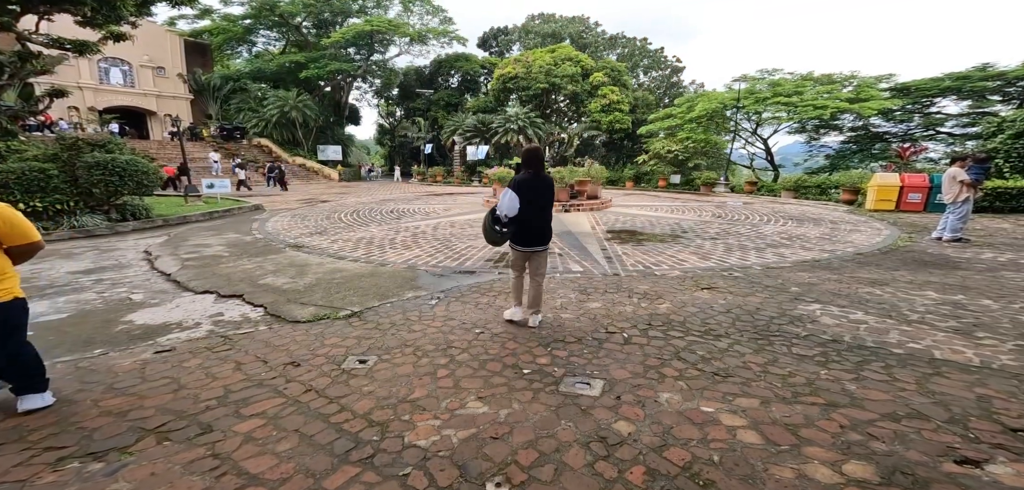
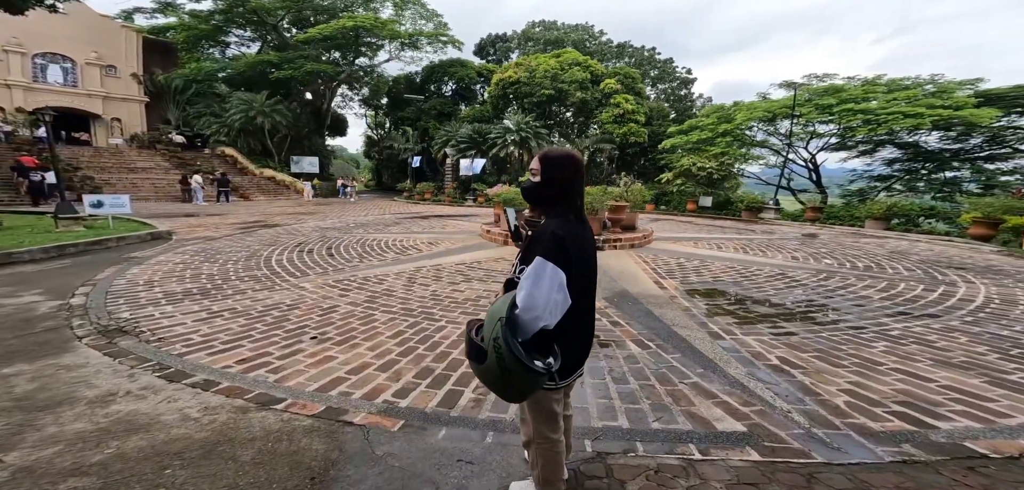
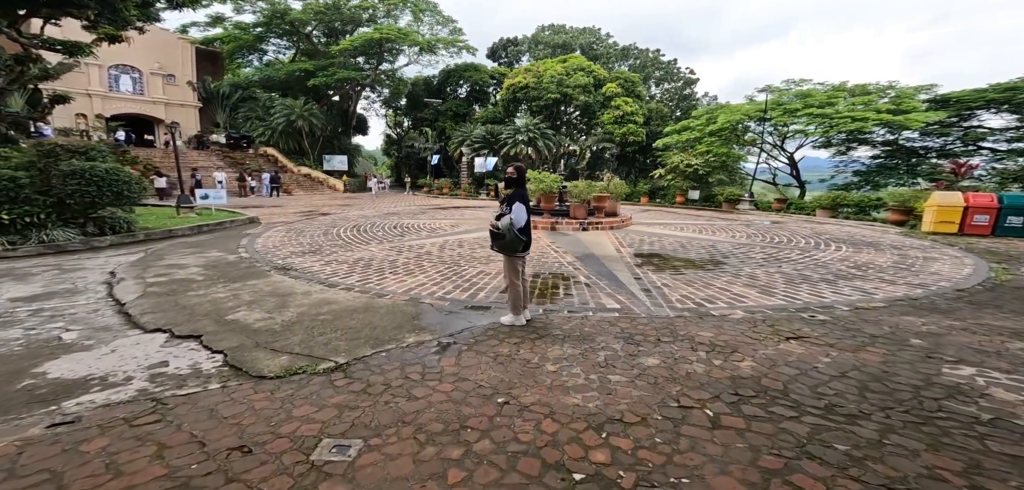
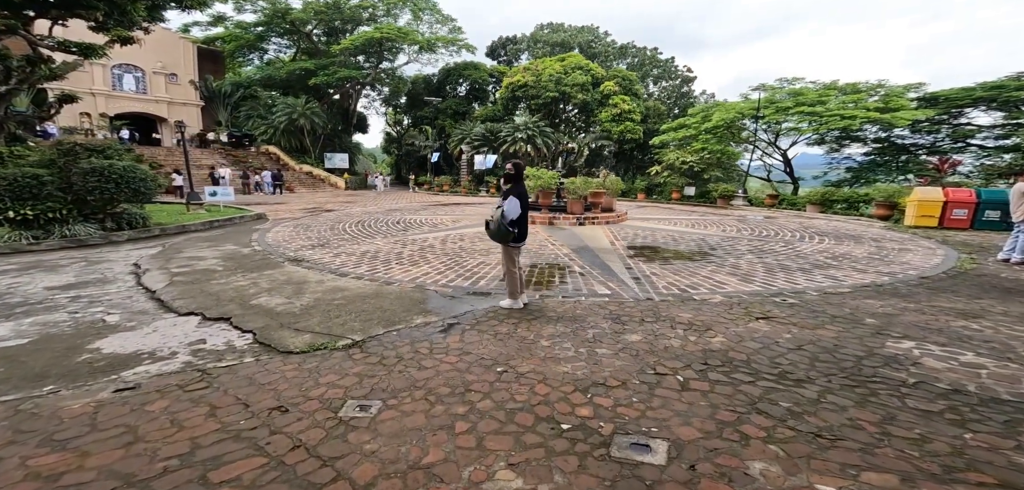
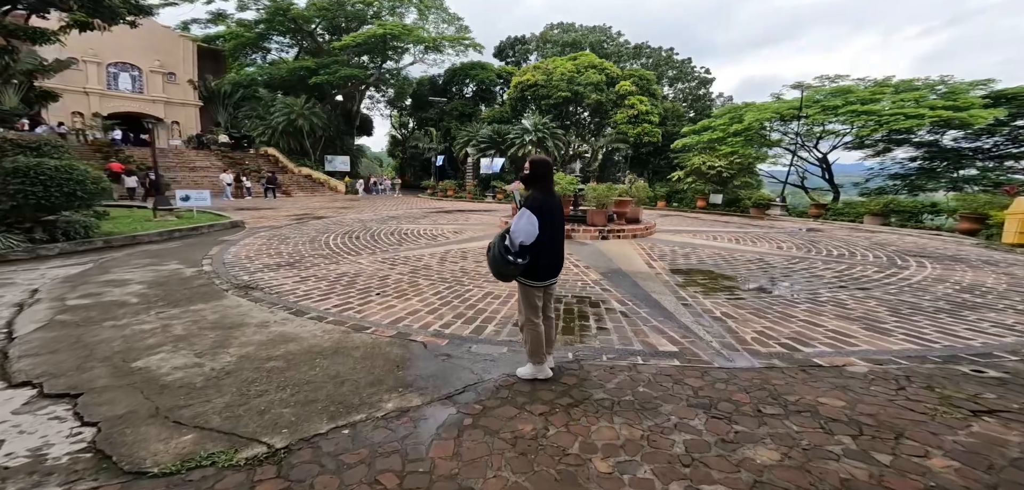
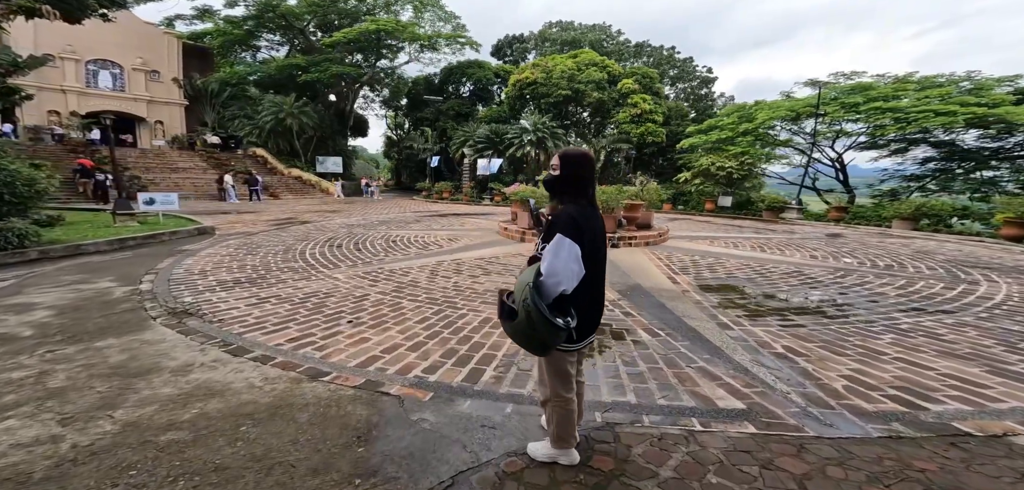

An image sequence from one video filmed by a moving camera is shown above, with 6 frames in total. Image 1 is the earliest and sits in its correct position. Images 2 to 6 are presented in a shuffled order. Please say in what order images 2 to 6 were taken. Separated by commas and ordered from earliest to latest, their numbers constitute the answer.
4, 3, 5, 6, 2
